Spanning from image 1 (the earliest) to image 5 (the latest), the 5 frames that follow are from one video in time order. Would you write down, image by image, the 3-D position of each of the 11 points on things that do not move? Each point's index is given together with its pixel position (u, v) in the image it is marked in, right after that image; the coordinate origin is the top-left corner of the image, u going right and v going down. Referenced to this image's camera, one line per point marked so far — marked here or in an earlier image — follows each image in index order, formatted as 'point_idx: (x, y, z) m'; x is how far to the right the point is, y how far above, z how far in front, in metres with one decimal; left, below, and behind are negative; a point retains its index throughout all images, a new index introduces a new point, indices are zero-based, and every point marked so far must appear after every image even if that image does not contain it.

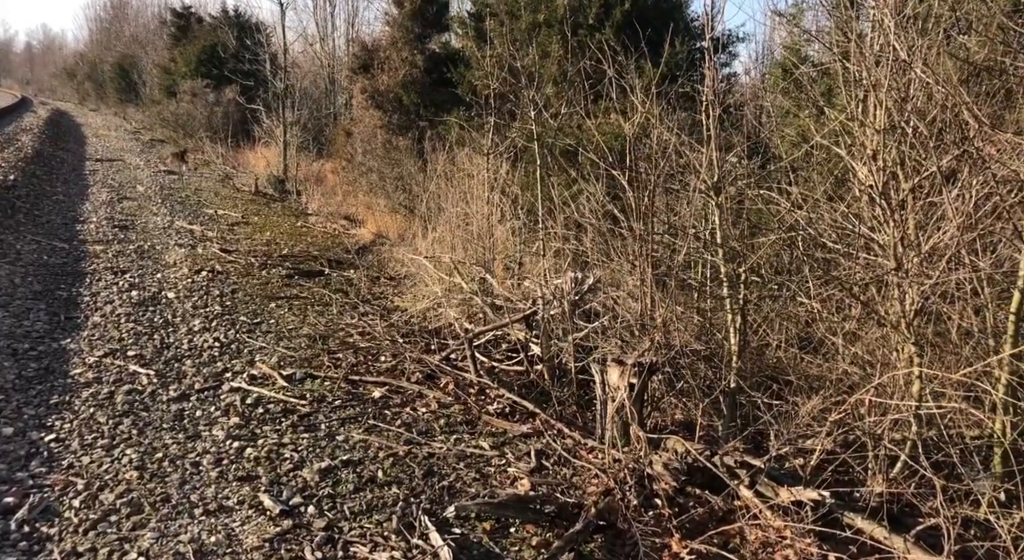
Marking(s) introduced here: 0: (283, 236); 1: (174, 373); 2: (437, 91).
0: (-3.4, +0.7, +12.7) m
1: (-2.3, -0.6, +5.7) m
2: (-1.2, +3.1, +13.8) m
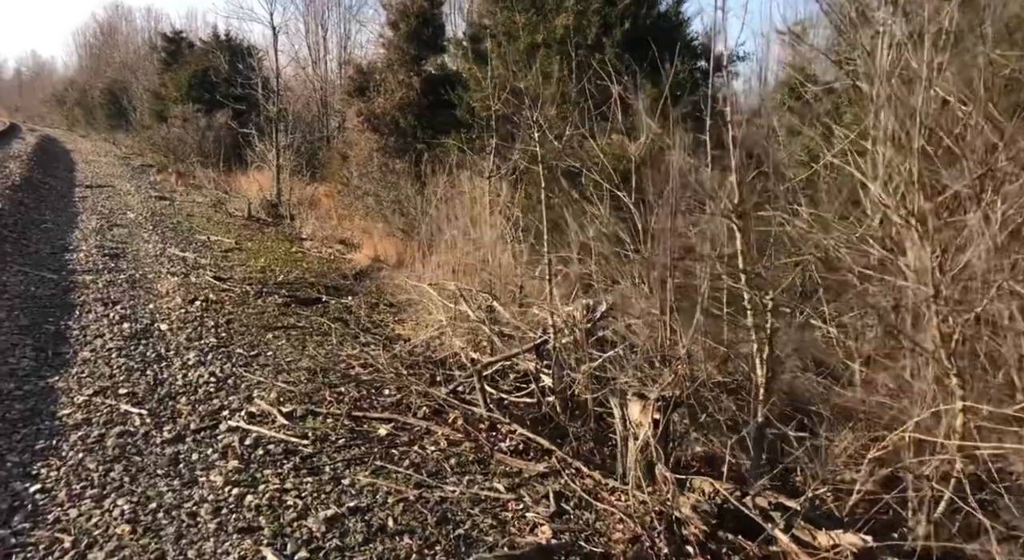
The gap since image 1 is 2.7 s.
0: (-3.4, +0.3, +12.5) m
1: (-2.2, -0.8, +5.4) m
2: (-1.2, +2.7, +13.6) m
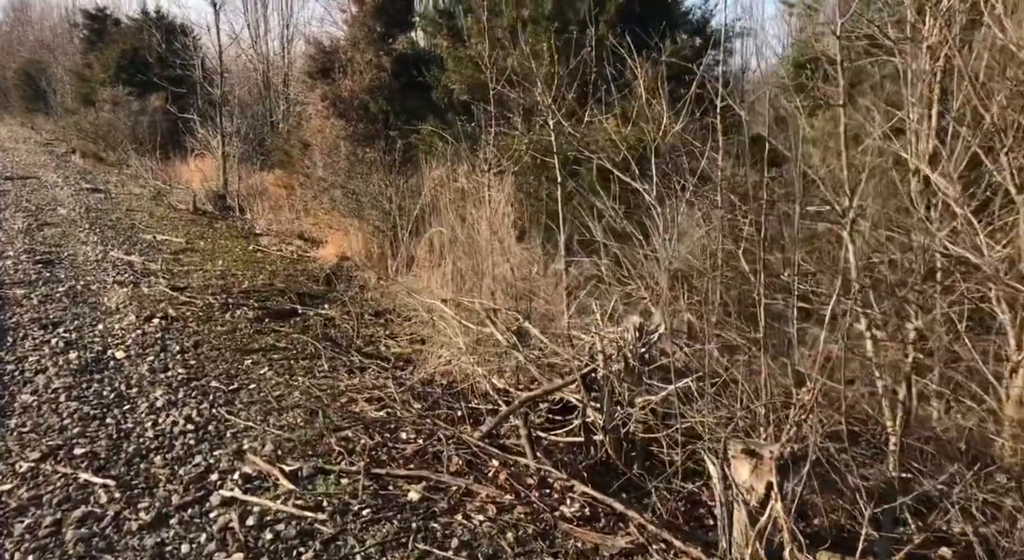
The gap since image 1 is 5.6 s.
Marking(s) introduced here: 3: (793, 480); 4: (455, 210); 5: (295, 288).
0: (-3.7, +0.2, +11.2) m
1: (-1.9, -1.0, +4.3) m
2: (-1.5, +2.7, +12.5) m
3: (+1.2, -0.8, +3.6) m
4: (-0.6, +0.8, +9.0) m
5: (-2.6, -0.1, +9.9) m
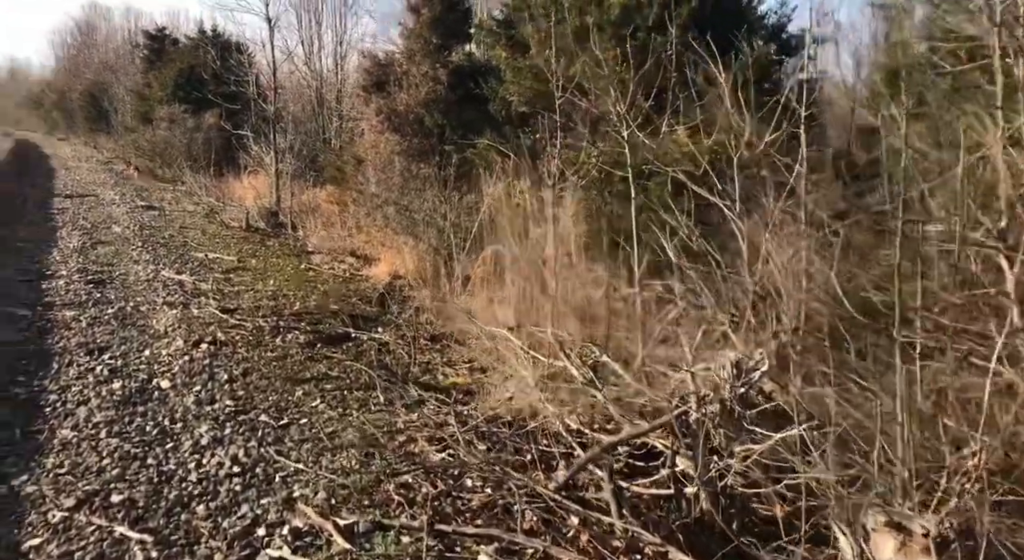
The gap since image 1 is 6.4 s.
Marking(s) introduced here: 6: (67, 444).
0: (-2.9, -0.1, +10.9) m
1: (-1.5, -1.2, +3.9) m
2: (-0.7, +2.4, +12.1) m
3: (+1.5, -1.0, +3.0) m
4: (0.0, +0.5, +8.5) m
5: (-1.9, -0.3, +9.5) m
6: (-2.6, -1.0, +5.0) m
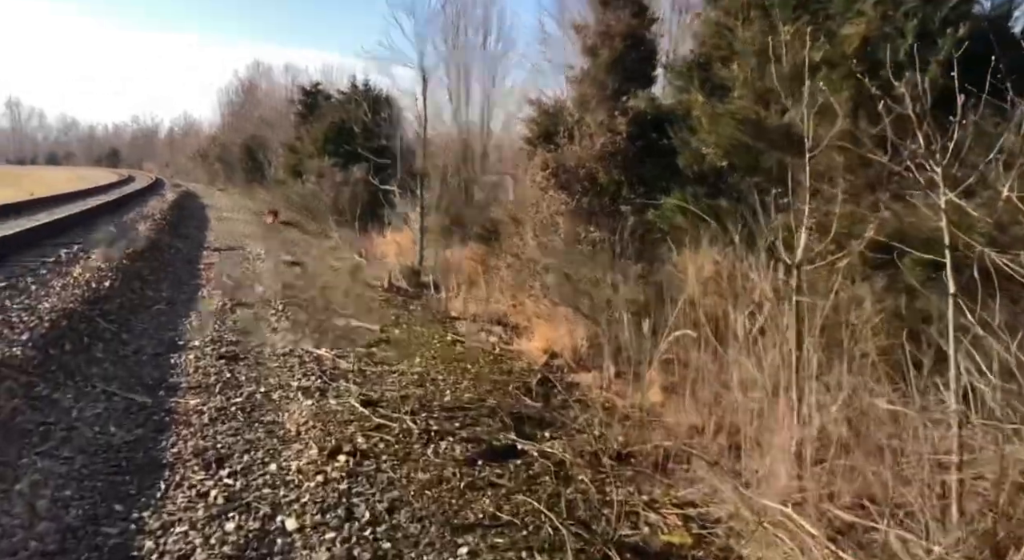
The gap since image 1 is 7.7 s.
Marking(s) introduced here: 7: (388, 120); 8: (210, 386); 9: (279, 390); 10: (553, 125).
0: (-0.8, -1.0, +9.4) m
1: (-0.6, -1.7, +2.2) m
2: (+1.6, +1.4, +10.4) m
3: (+2.3, -1.5, +0.9) m
4: (+1.7, -0.3, +6.7) m
5: (0.0, -1.2, +7.8) m
6: (-1.5, -1.5, +3.5) m
7: (-3.0, +3.8, +19.9) m
8: (-2.8, -1.0, +7.9) m
9: (-2.2, -1.0, +7.9) m
10: (+0.5, +2.1, +11.5) m
